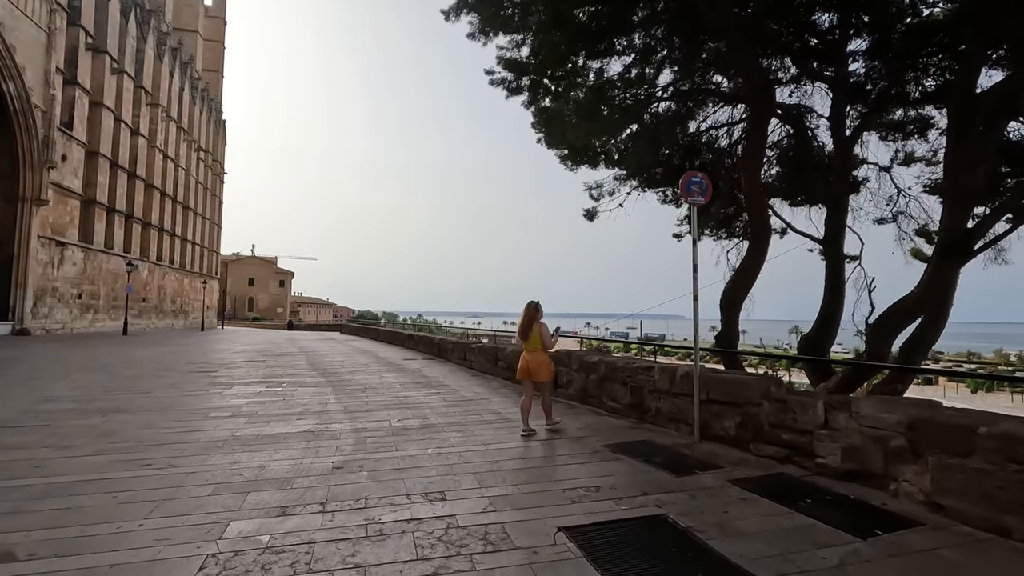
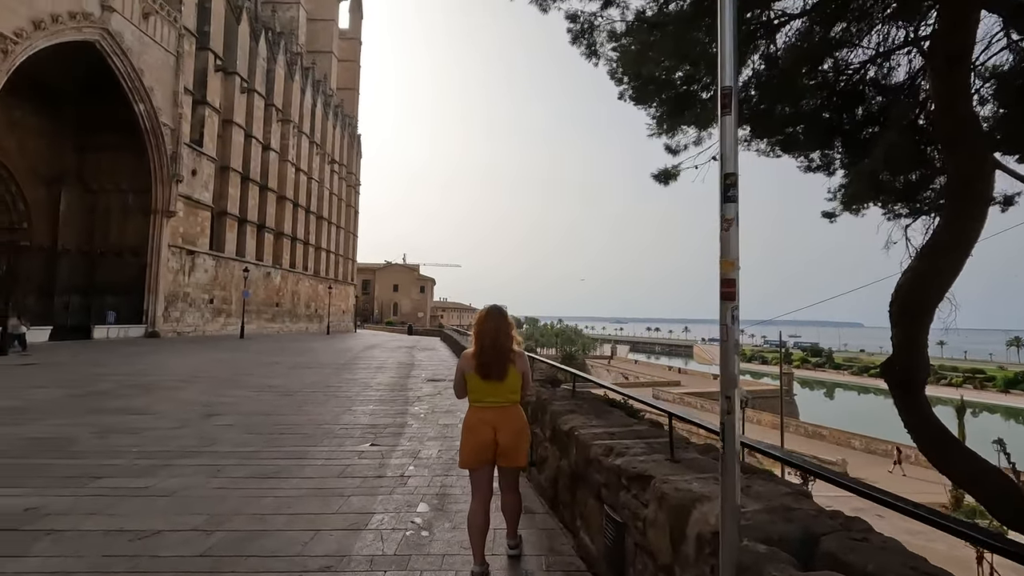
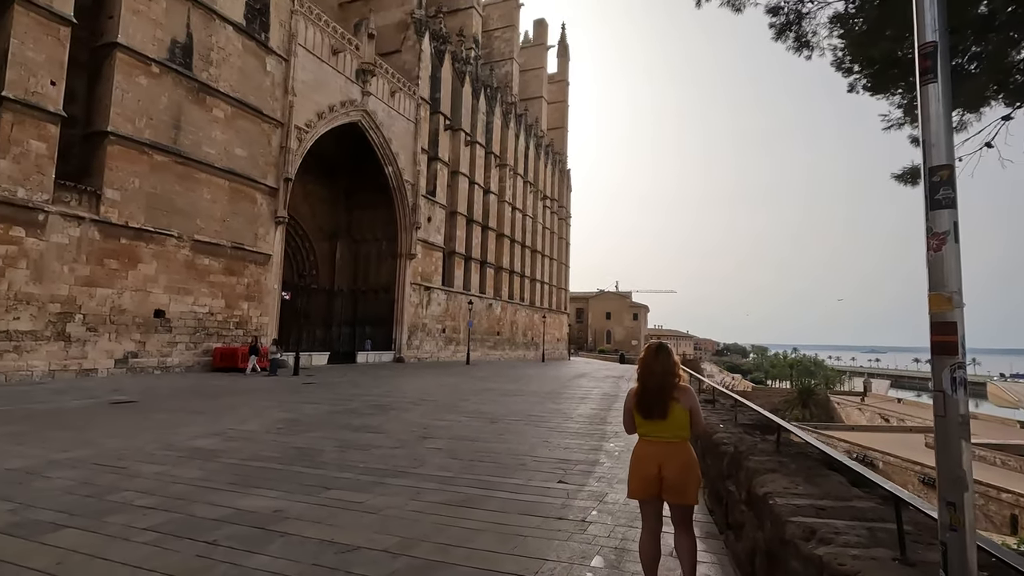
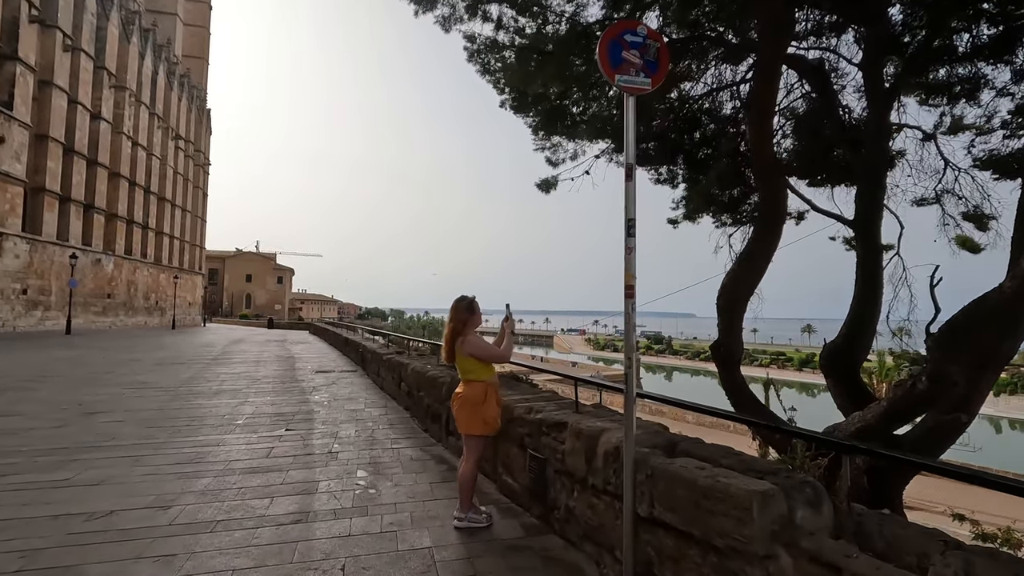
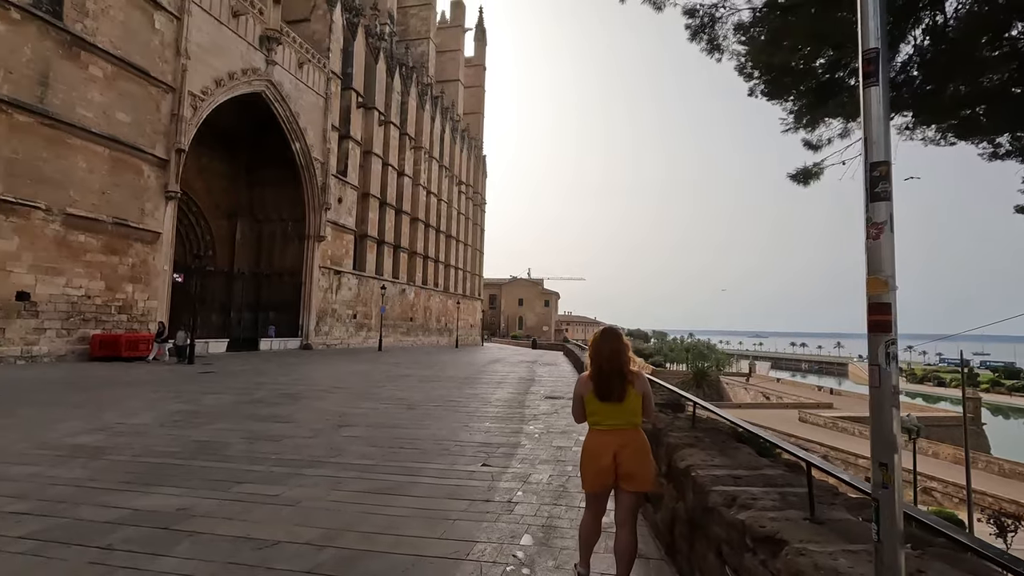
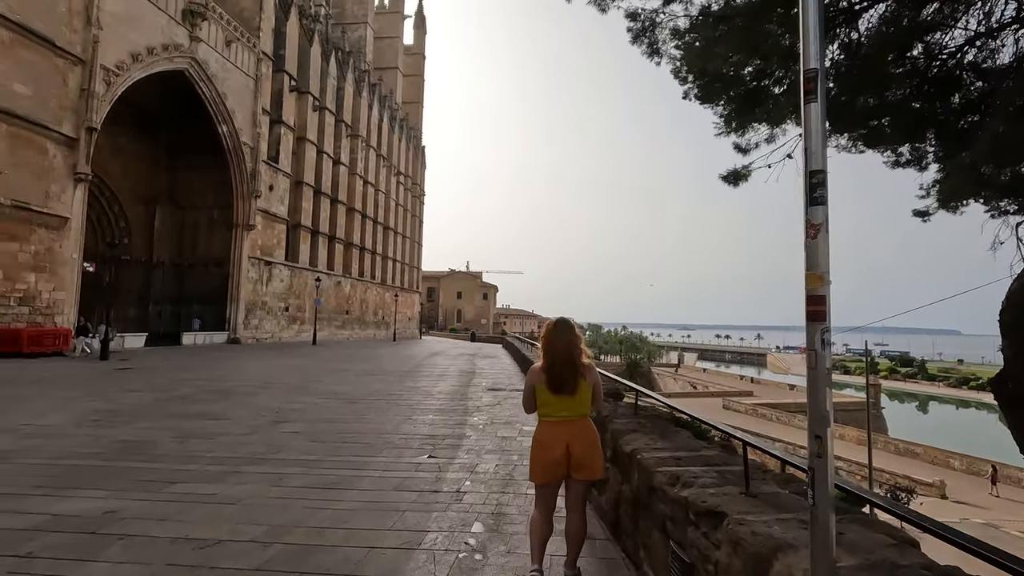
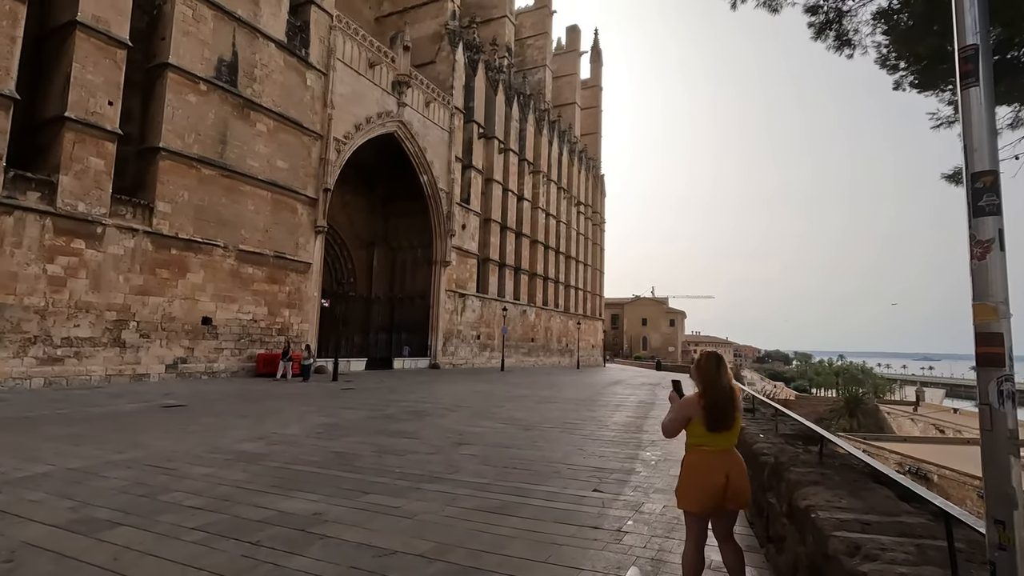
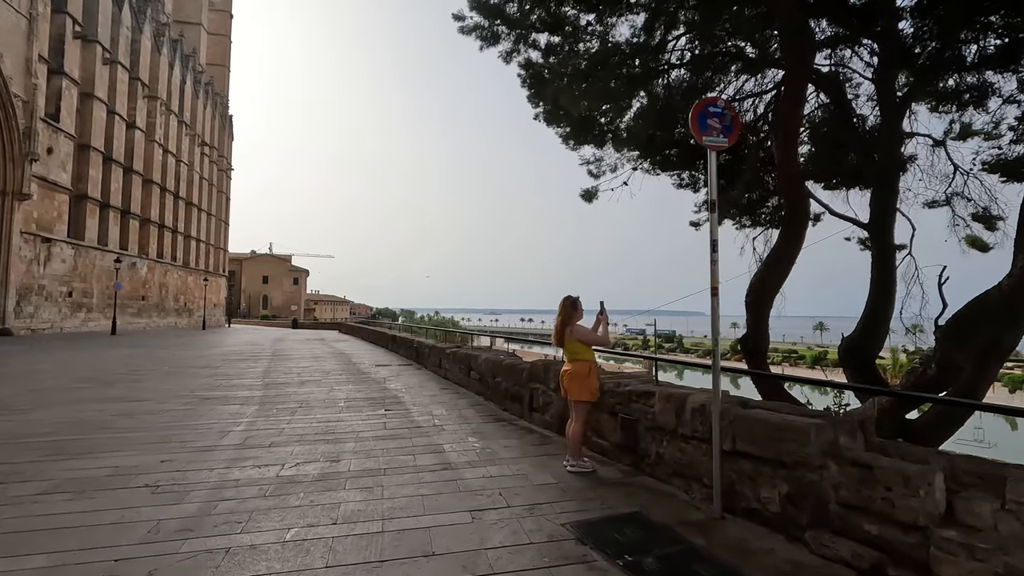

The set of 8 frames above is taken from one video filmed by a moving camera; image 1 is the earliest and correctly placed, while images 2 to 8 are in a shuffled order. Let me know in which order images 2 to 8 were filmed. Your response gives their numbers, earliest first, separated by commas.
8, 4, 2, 6, 5, 3, 7
